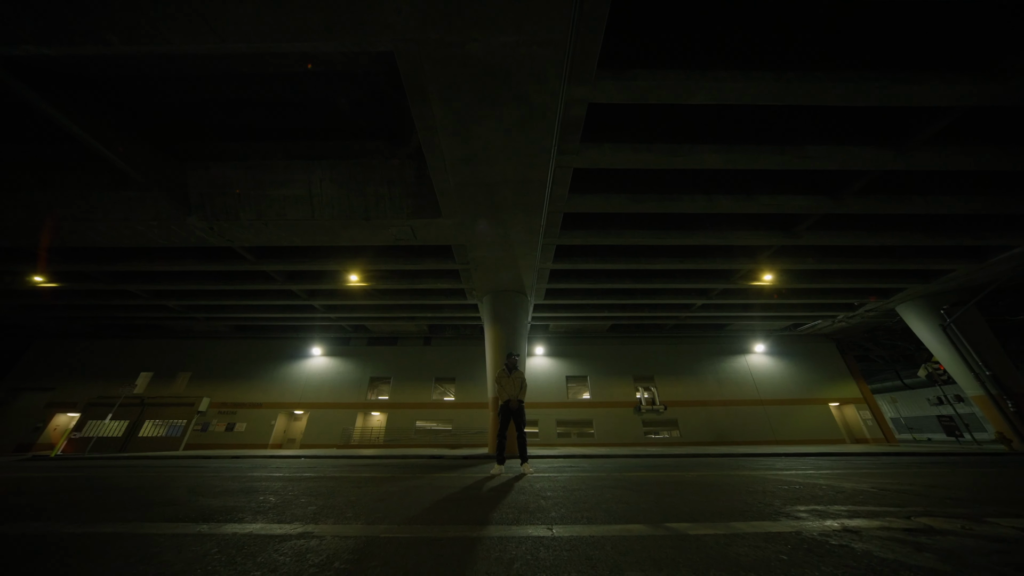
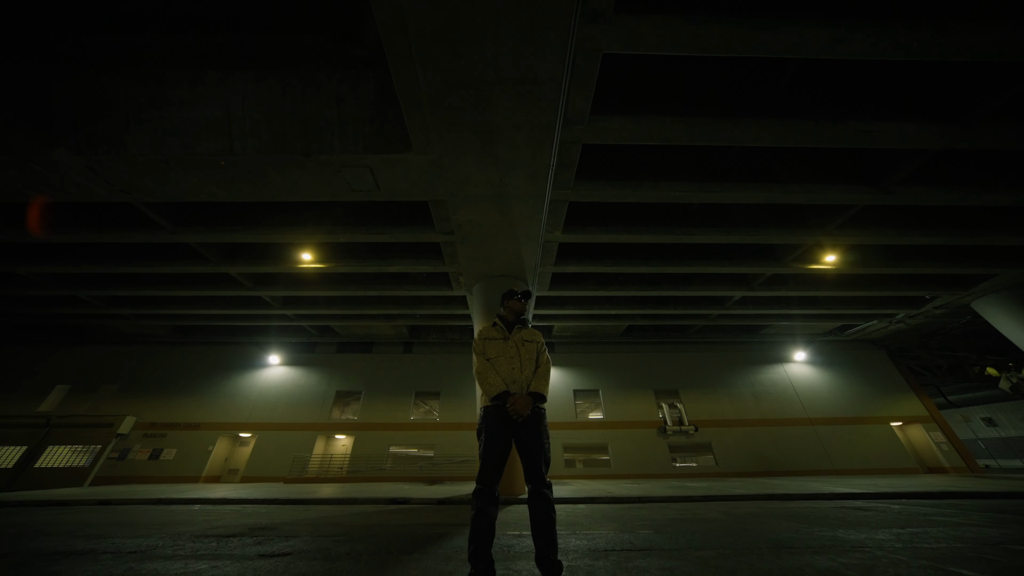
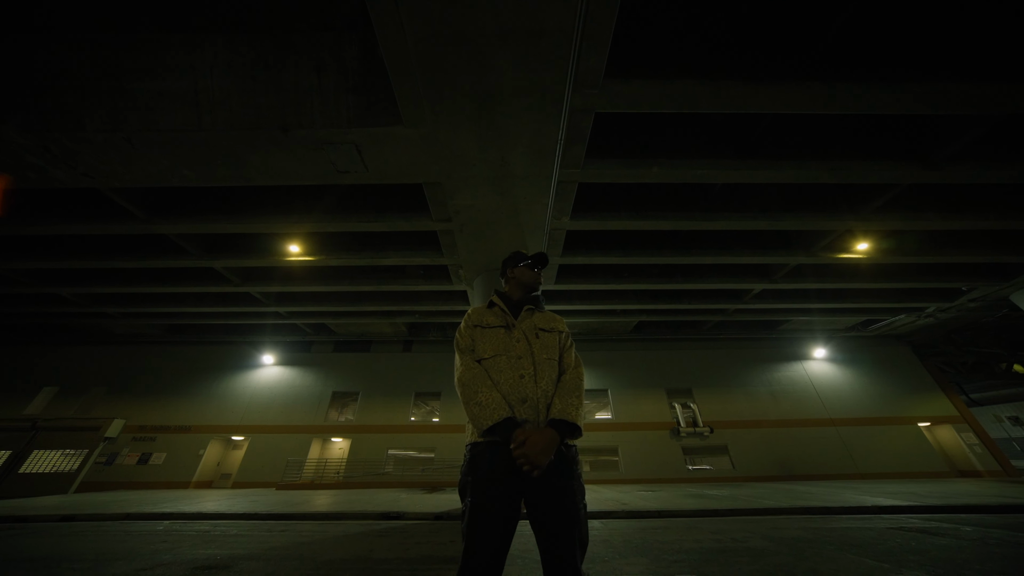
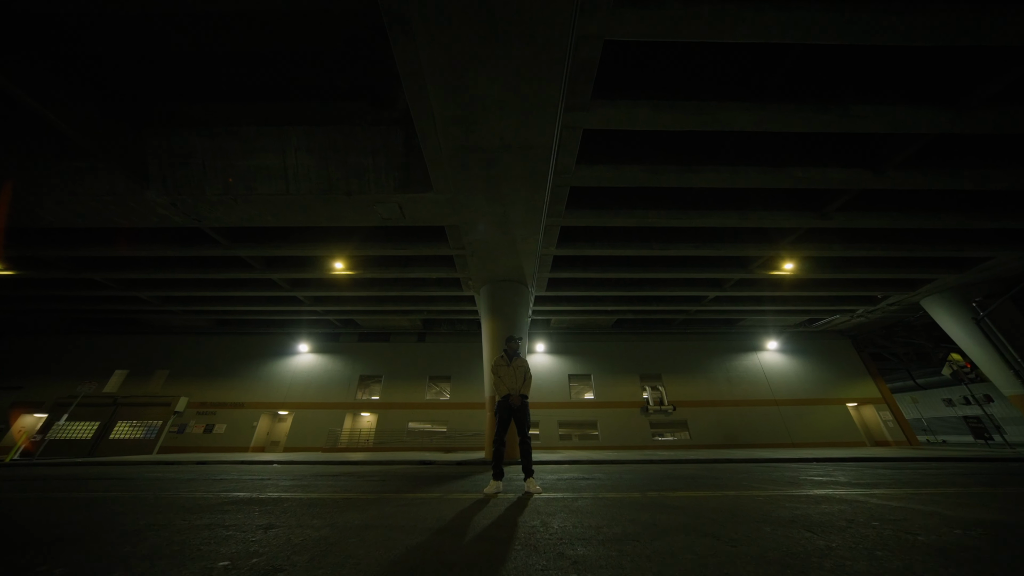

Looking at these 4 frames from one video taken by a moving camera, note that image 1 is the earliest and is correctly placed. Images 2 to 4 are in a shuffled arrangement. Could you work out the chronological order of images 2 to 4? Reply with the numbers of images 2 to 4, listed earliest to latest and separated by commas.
4, 2, 3
